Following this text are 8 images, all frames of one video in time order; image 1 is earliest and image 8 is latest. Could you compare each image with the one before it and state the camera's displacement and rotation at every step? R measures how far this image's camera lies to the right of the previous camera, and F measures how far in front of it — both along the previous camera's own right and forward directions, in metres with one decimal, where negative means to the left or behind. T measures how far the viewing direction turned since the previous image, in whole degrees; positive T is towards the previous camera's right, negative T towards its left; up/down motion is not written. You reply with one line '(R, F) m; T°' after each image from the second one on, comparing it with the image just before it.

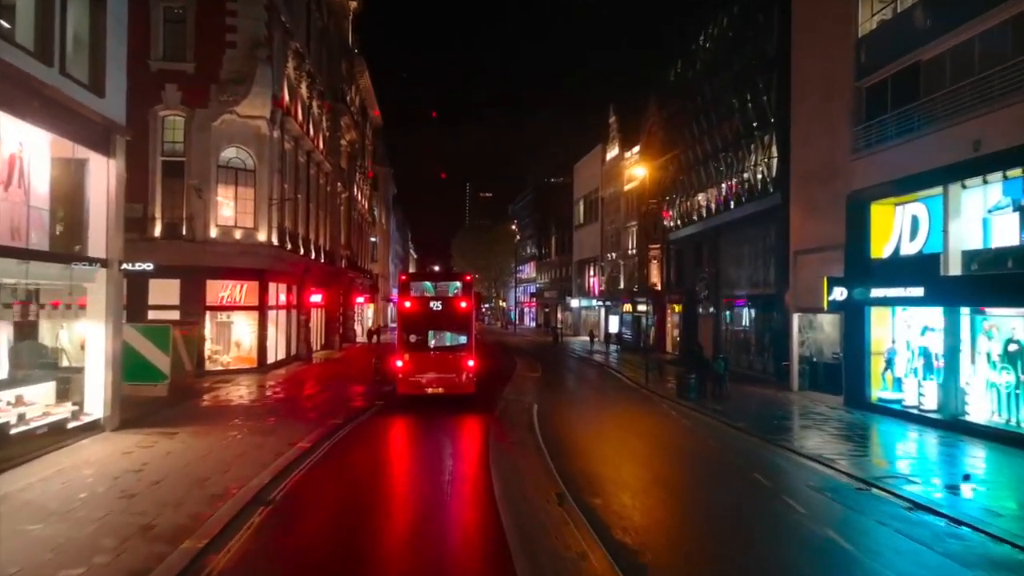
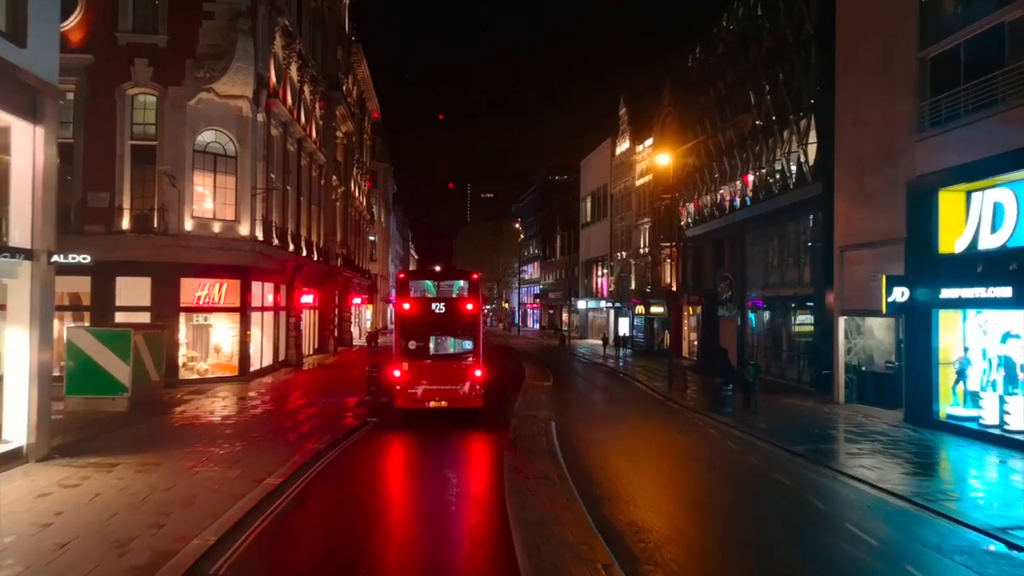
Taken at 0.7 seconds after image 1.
(-0.3, +3.0) m; 0°
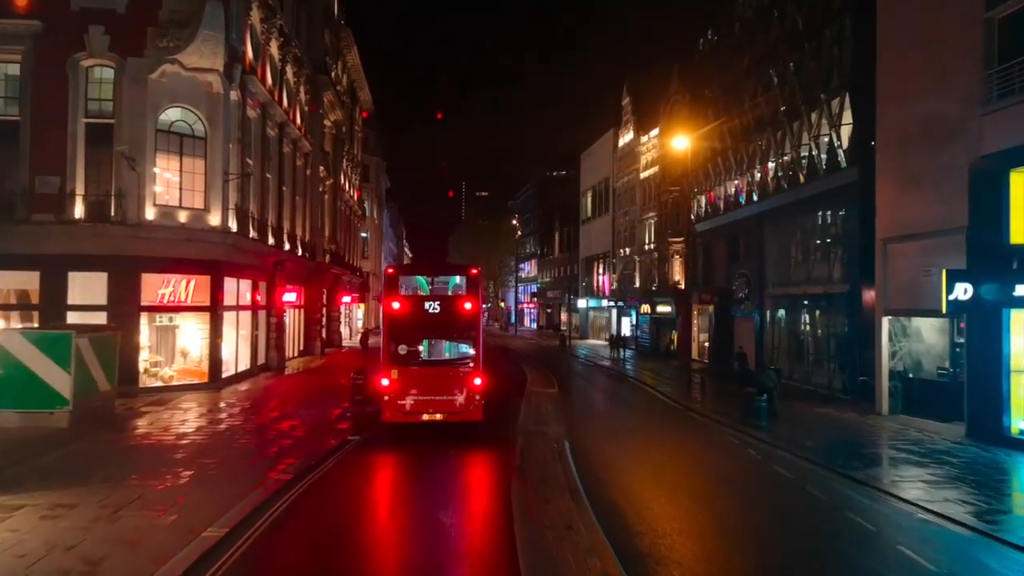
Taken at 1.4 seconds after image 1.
(-0.2, +2.7) m; 0°
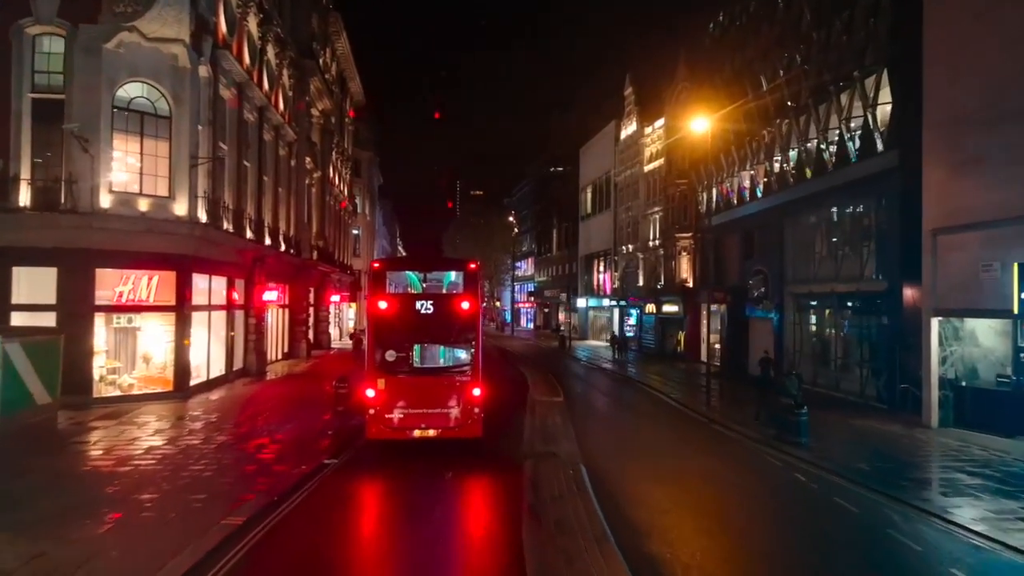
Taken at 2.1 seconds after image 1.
(-0.2, +2.5) m; 0°
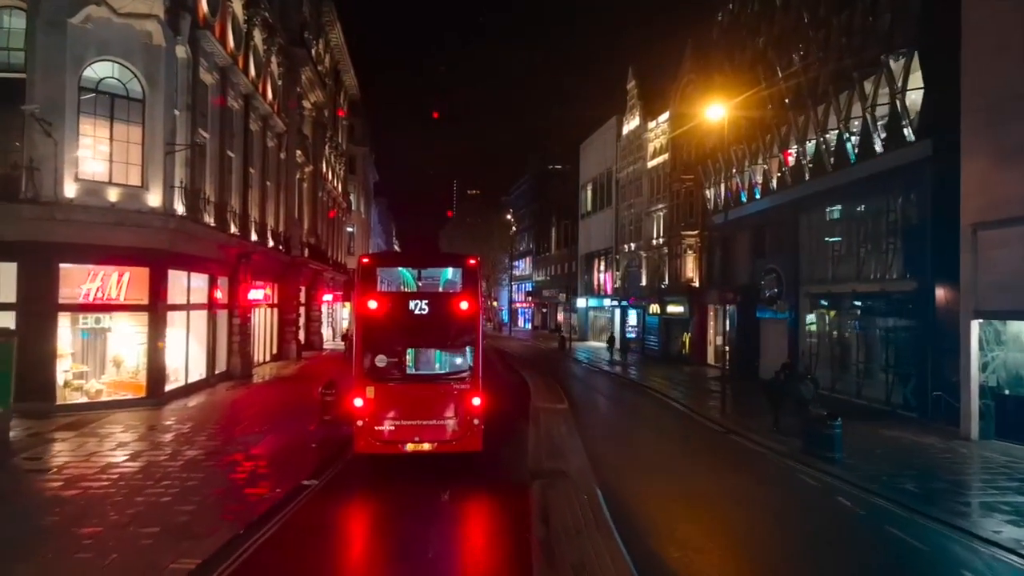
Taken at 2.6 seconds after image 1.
(-0.1, +1.6) m; 0°
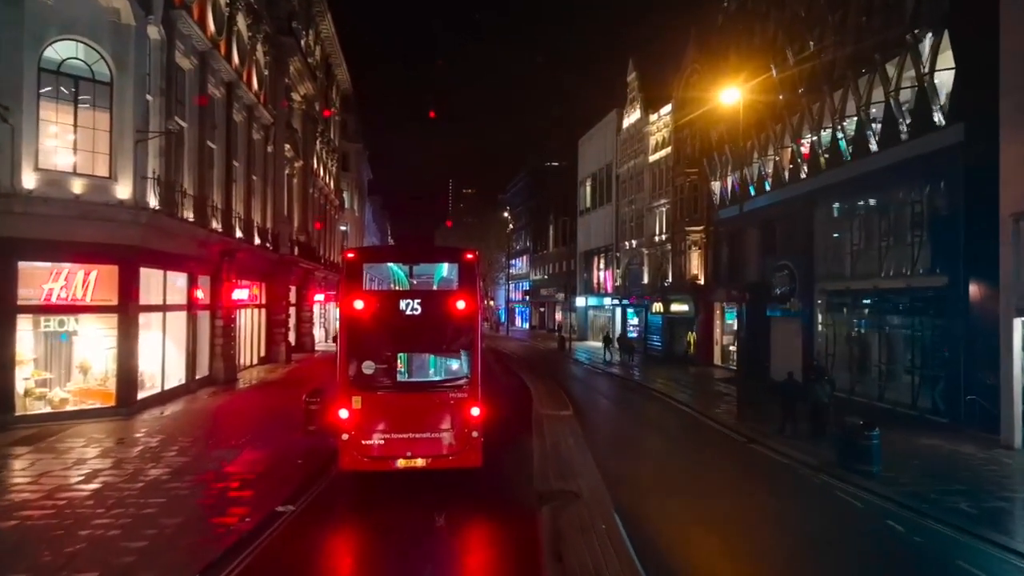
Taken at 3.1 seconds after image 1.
(-0.1, +1.5) m; 0°
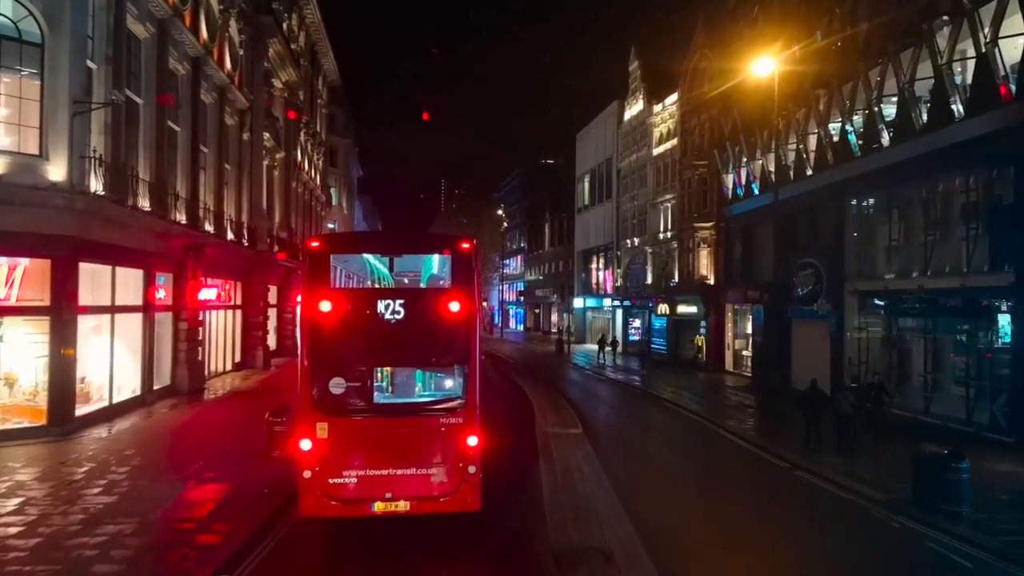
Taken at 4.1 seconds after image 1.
(-0.2, +2.6) m; +1°
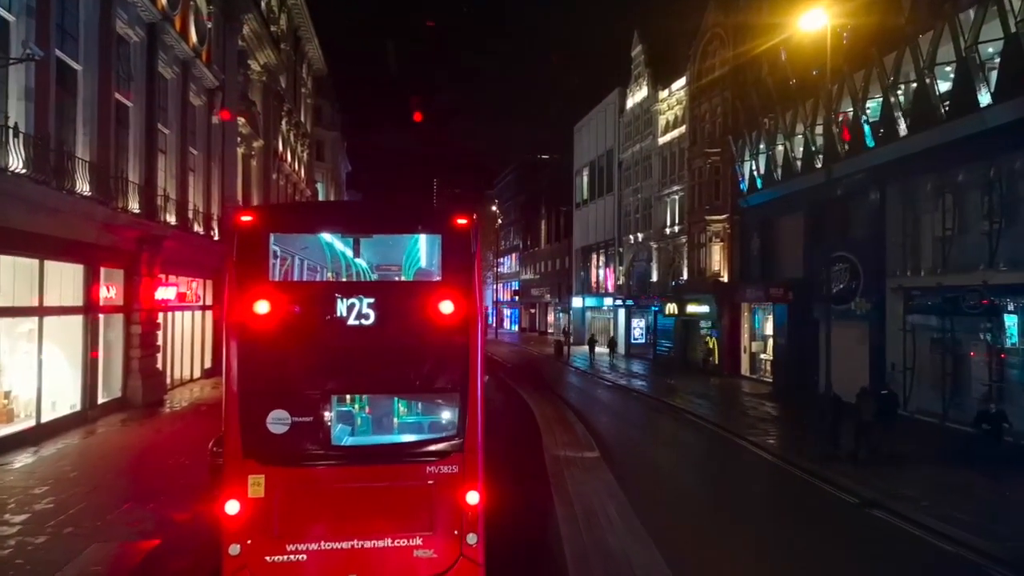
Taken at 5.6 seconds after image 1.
(-0.2, +2.8) m; +1°
